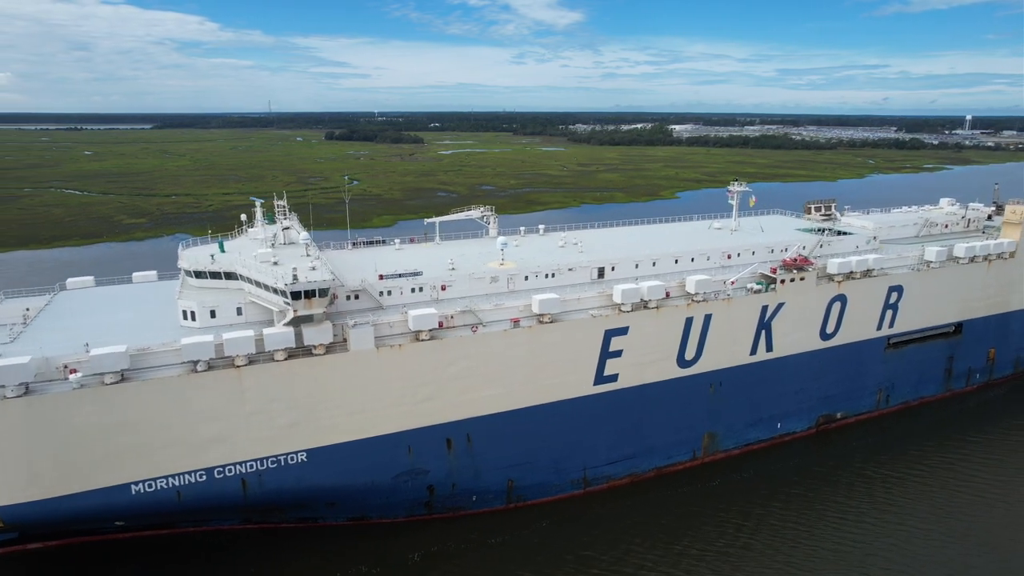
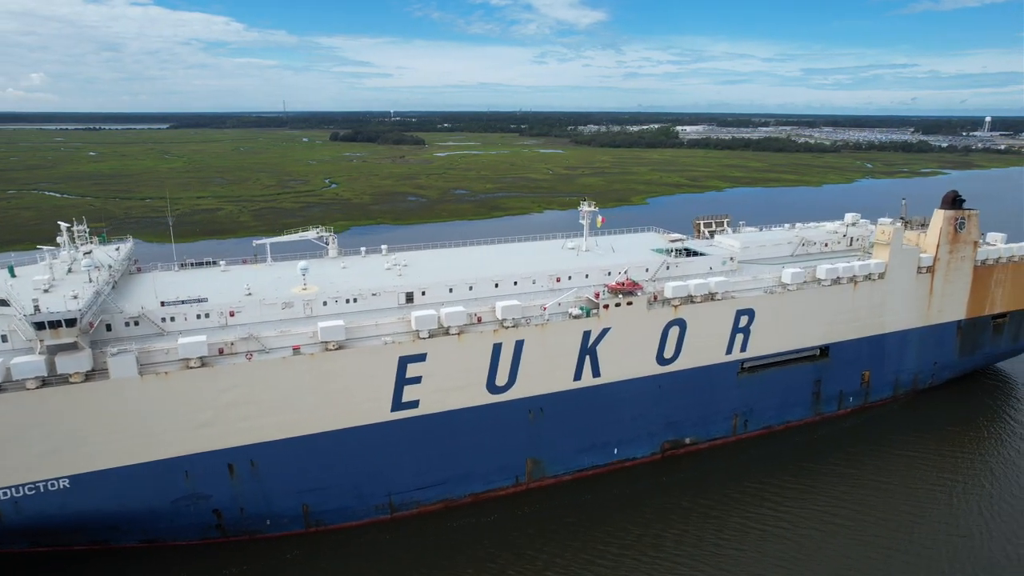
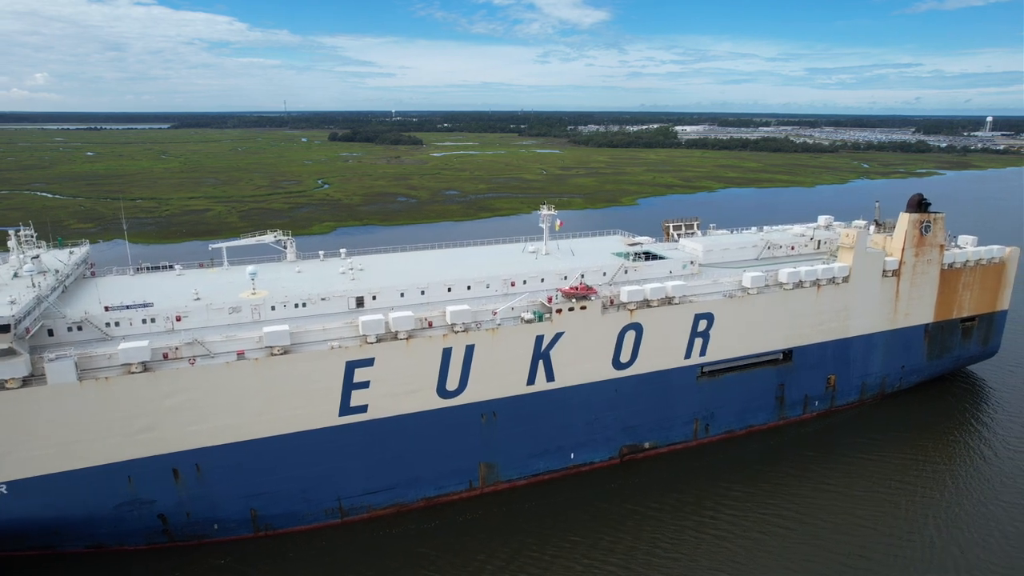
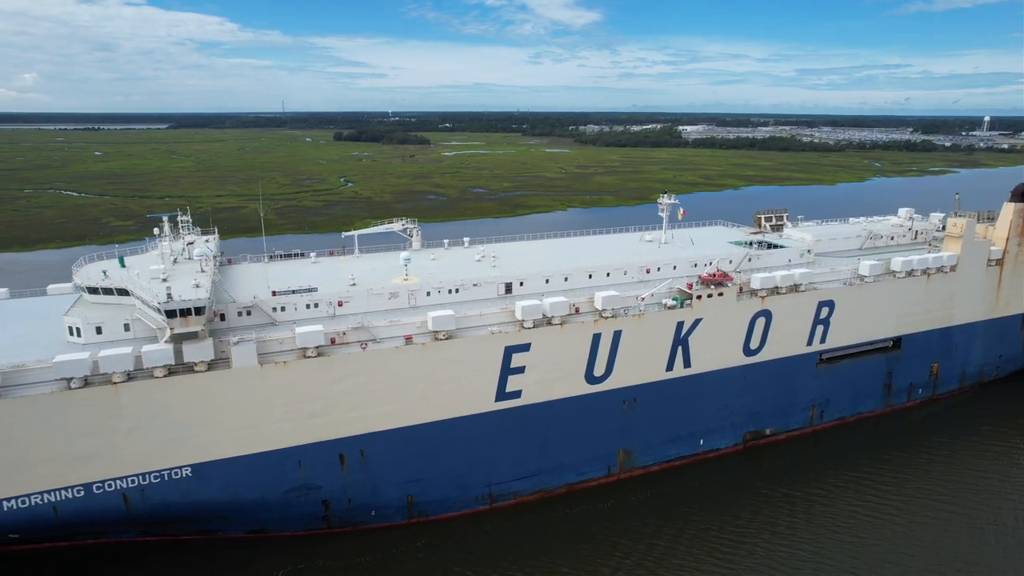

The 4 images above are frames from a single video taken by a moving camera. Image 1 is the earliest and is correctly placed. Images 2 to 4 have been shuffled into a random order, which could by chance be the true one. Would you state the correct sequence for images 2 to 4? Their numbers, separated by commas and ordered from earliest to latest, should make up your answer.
4, 2, 3
